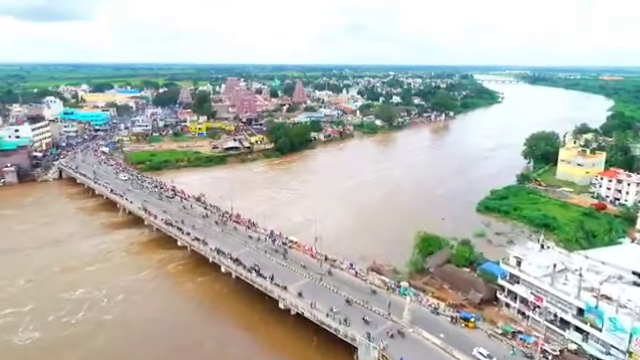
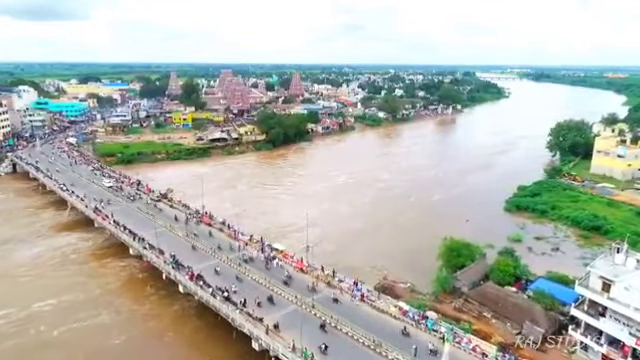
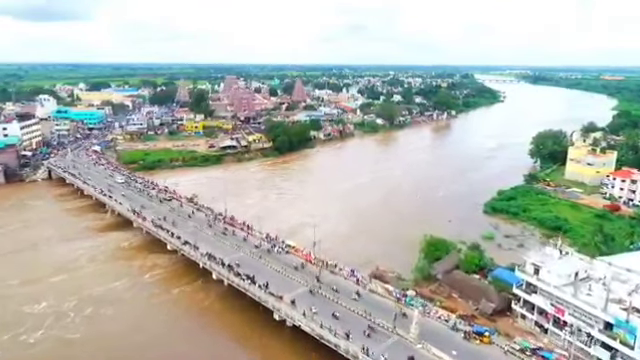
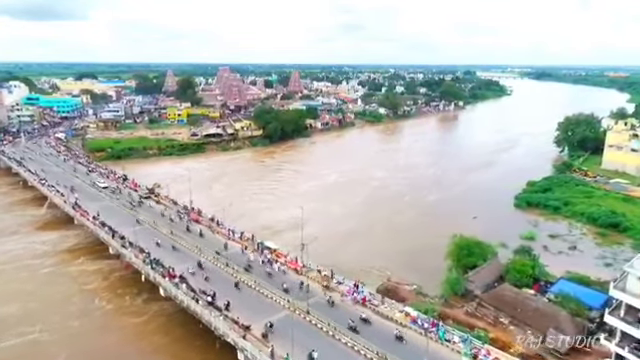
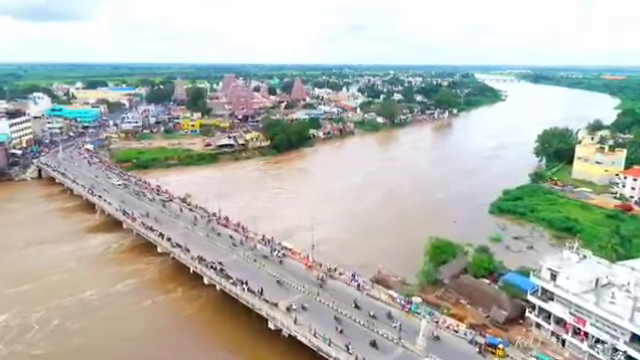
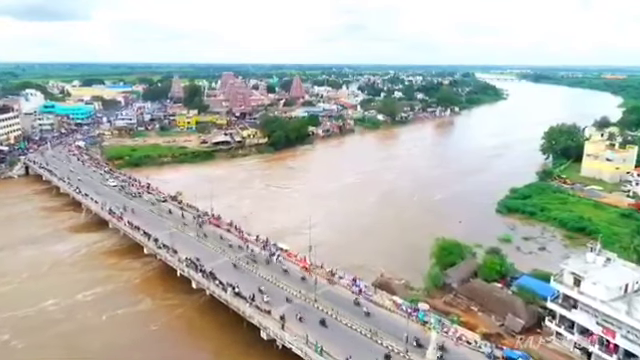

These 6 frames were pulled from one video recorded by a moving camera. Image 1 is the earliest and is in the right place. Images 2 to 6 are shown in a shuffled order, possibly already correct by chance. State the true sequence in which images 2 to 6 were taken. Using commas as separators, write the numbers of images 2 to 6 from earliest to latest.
3, 5, 6, 2, 4
